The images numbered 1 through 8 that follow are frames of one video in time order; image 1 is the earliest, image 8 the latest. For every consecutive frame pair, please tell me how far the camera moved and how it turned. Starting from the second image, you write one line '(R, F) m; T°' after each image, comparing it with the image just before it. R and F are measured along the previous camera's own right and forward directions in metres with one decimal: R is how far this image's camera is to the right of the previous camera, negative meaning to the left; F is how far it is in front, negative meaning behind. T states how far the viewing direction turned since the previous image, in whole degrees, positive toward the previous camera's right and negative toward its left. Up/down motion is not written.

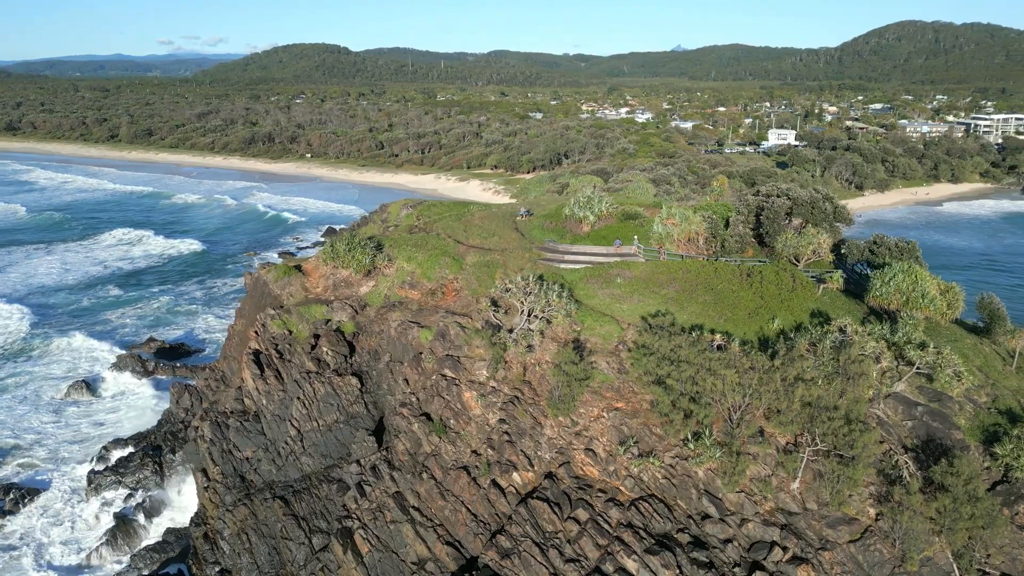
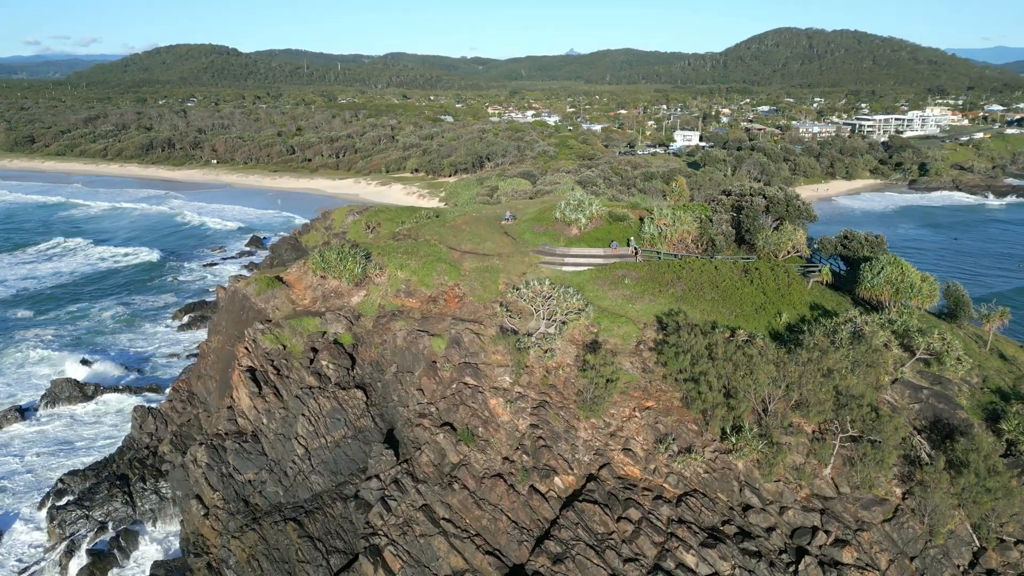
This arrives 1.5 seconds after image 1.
(-3.6, +0.3) m; +7°
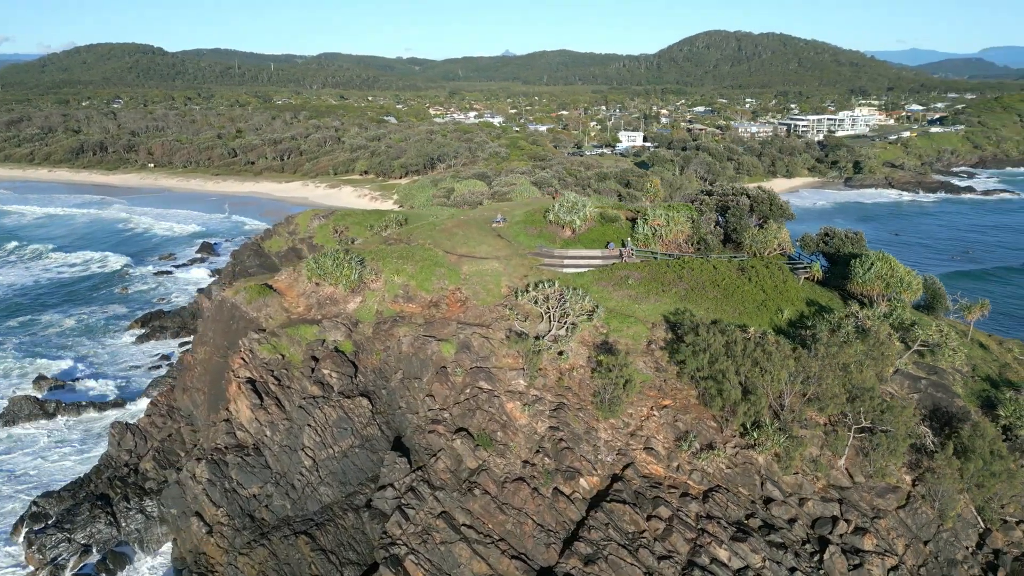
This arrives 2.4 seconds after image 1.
(-2.2, +0.1) m; +4°
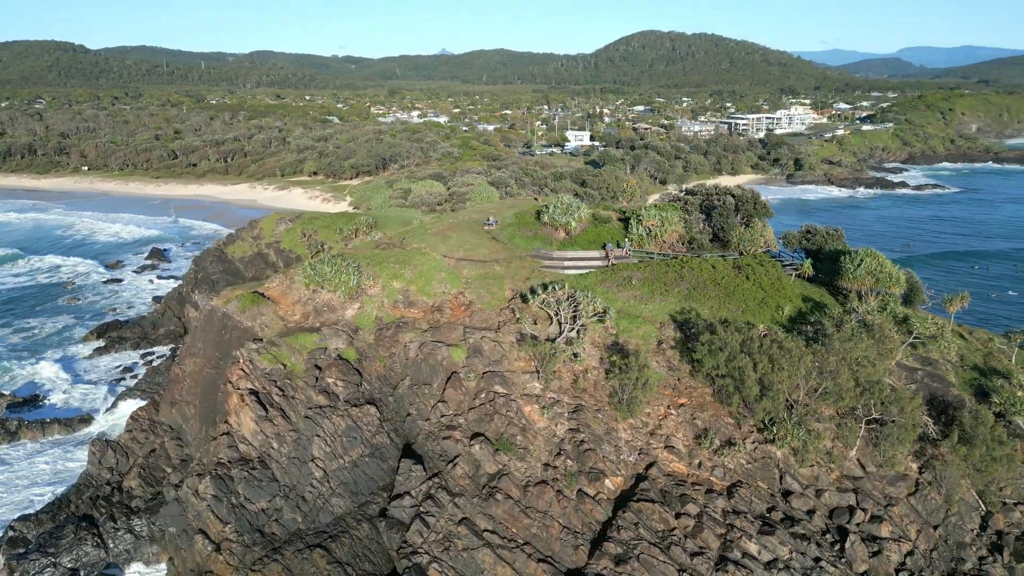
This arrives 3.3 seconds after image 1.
(-2.2, +0.1) m; +4°
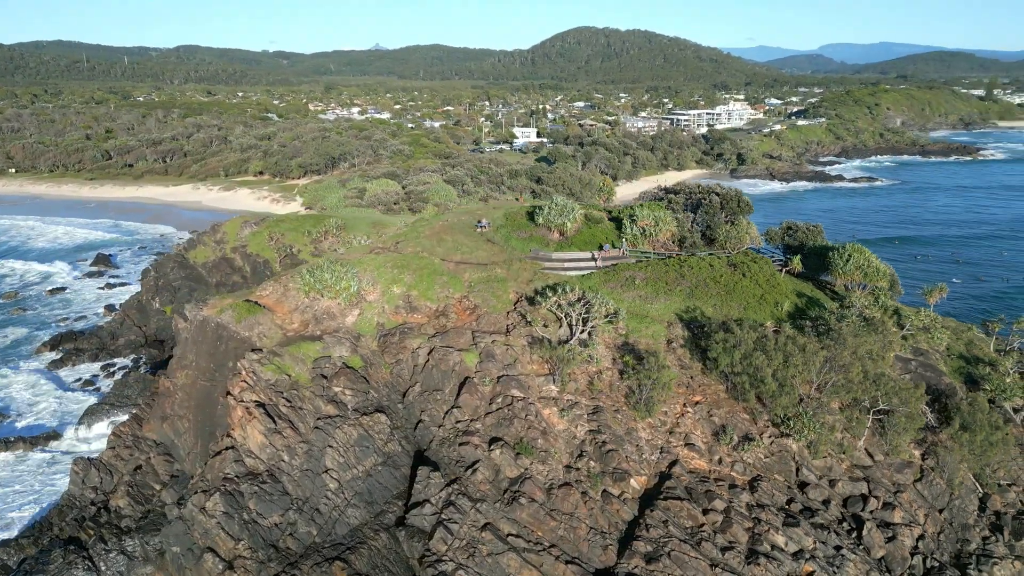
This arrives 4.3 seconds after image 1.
(-2.3, +0.1) m; +4°
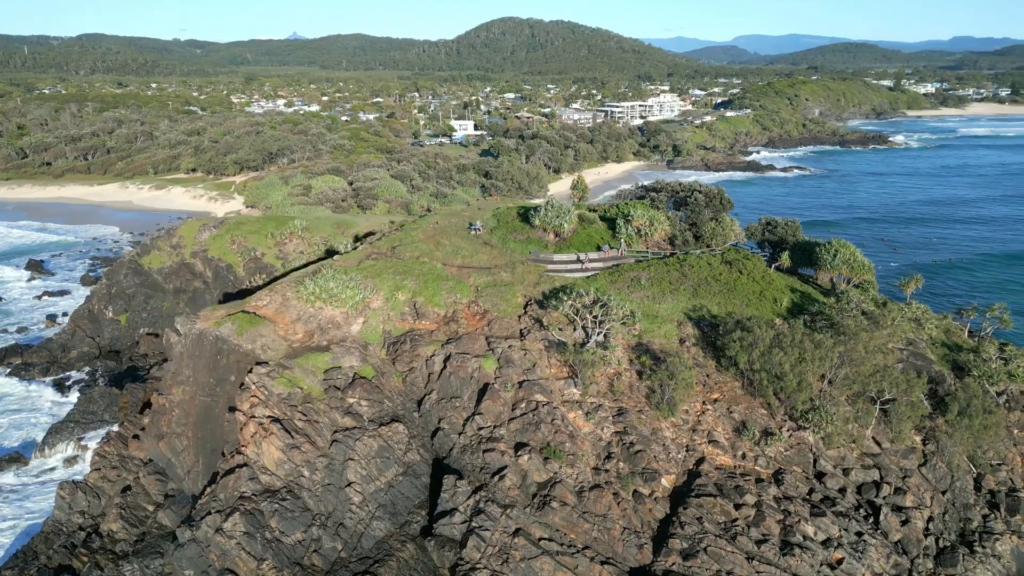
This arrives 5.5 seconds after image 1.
(-2.8, +0.1) m; +5°
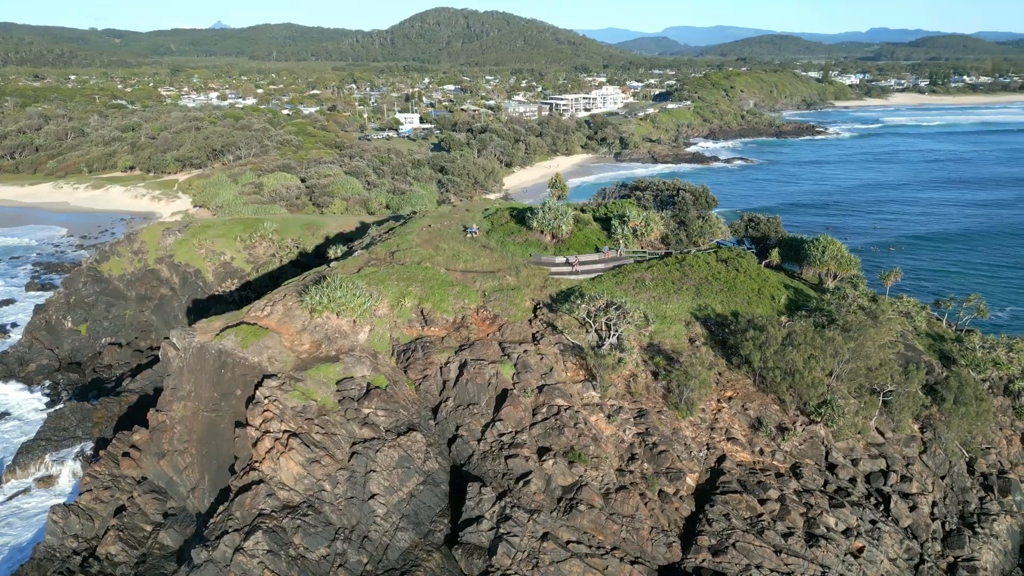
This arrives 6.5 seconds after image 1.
(-2.5, 0.0) m; +4°
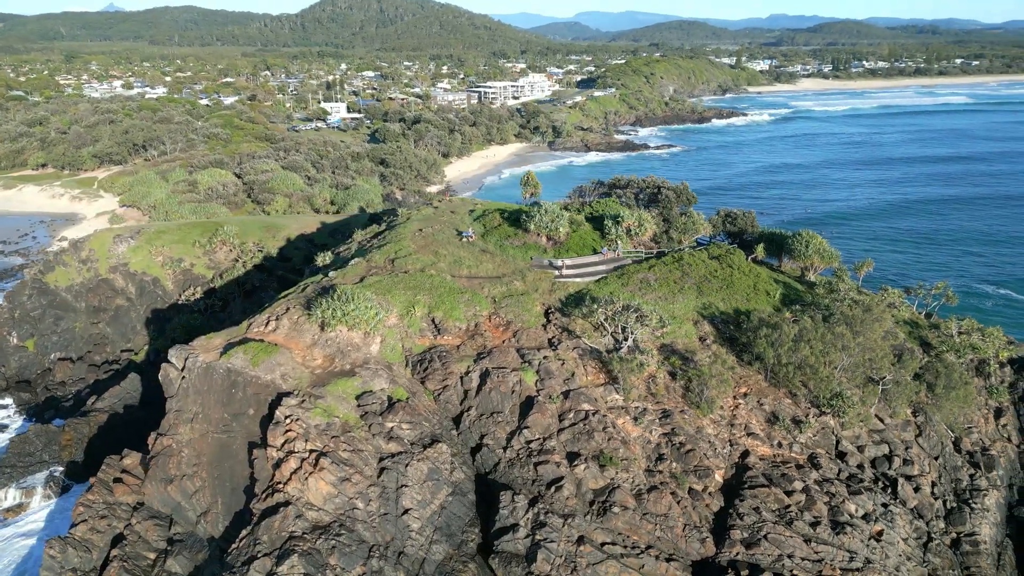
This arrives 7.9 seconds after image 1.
(-3.2, +0.1) m; +6°
